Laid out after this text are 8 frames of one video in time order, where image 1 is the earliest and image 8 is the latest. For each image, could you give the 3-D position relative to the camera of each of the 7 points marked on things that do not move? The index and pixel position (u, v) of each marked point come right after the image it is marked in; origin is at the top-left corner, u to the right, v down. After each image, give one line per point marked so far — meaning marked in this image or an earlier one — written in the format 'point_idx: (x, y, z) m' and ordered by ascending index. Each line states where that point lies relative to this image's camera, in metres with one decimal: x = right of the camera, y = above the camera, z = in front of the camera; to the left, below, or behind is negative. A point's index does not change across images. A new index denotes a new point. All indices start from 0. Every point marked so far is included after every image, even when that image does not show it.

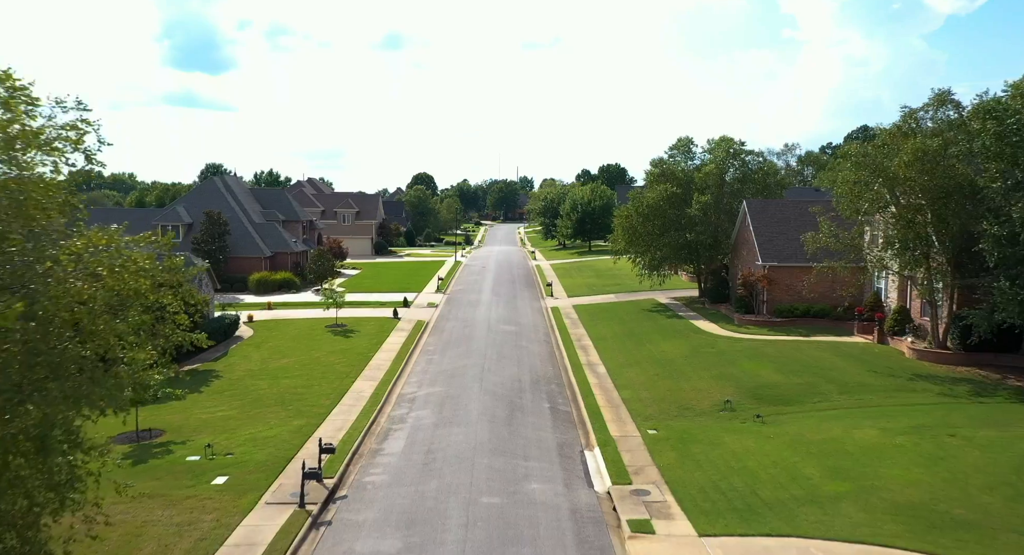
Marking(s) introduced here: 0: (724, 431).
0: (+6.5, -4.7, +19.8) m
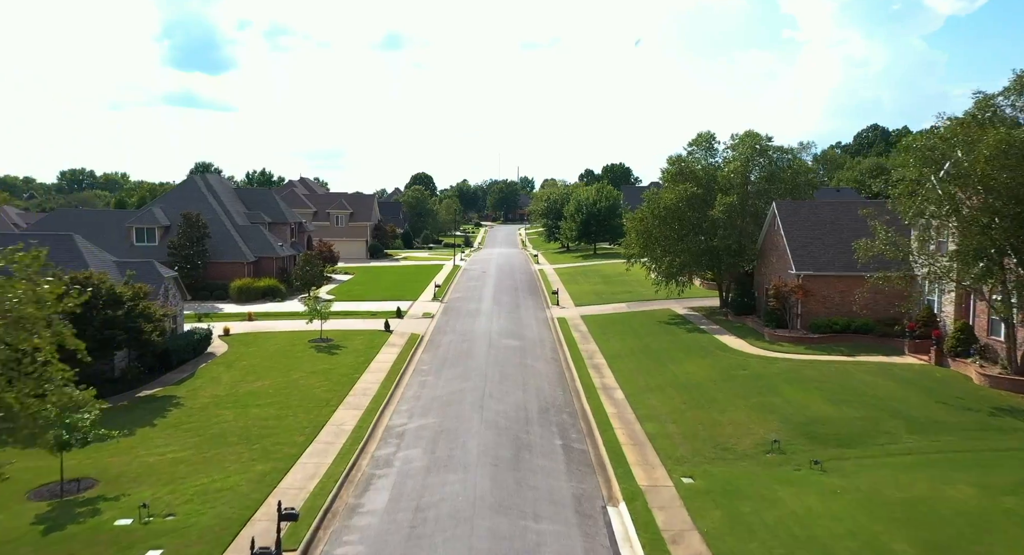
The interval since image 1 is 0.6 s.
0: (+6.7, -5.1, +16.3) m
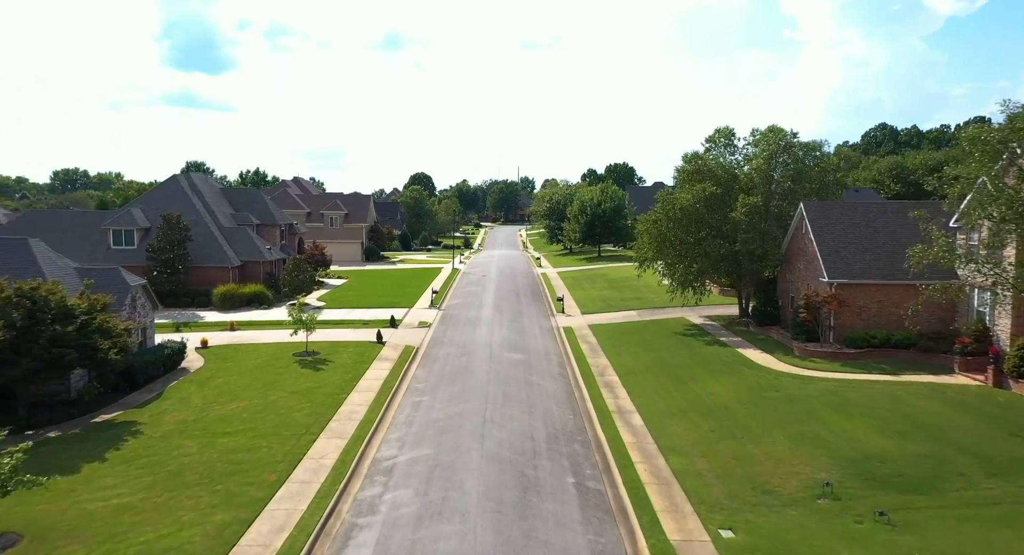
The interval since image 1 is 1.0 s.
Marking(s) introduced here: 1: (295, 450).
0: (+6.8, -5.5, +13.6) m
1: (-6.5, -5.1, +19.3) m
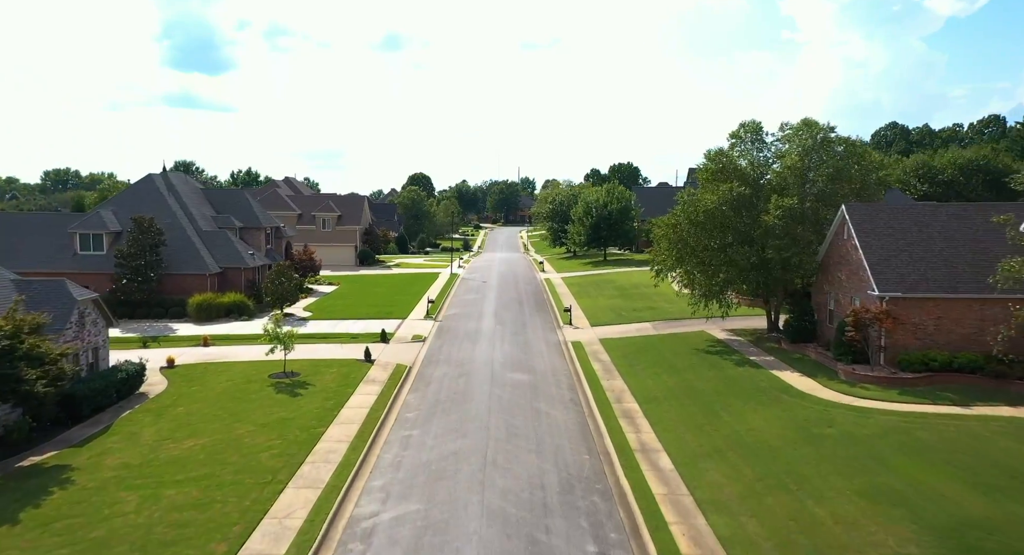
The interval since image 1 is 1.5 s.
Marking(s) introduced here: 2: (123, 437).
0: (+7.0, -5.9, +10.2) m
1: (-6.3, -5.6, +15.9) m
2: (-12.0, -4.9, +20.0) m
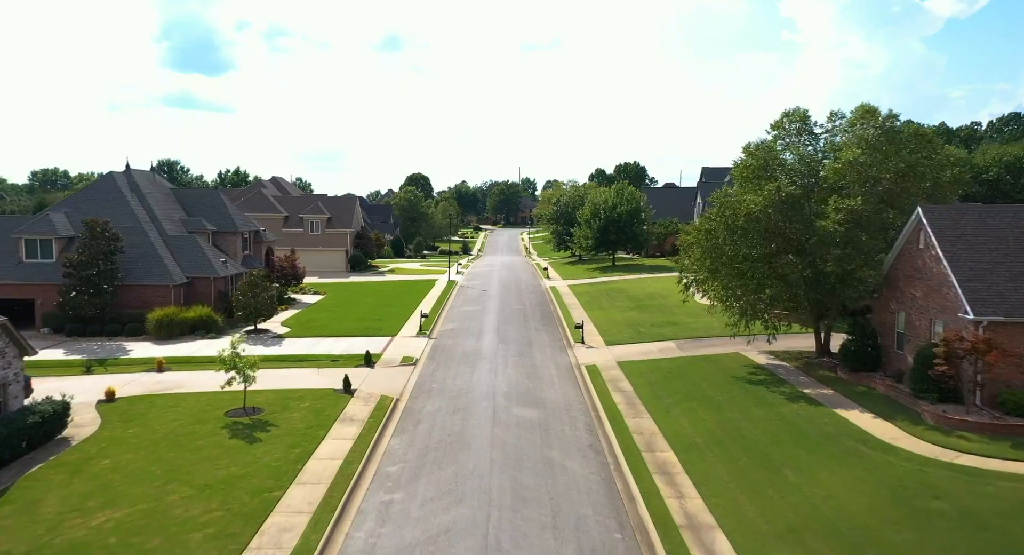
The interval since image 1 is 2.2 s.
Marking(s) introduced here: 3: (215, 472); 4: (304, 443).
0: (+7.2, -6.5, +5.7) m
1: (-6.1, -6.2, +11.4) m
2: (-11.8, -5.5, +15.5) m
3: (-8.0, -5.2, +17.5) m
4: (-6.4, -5.0, +19.8) m
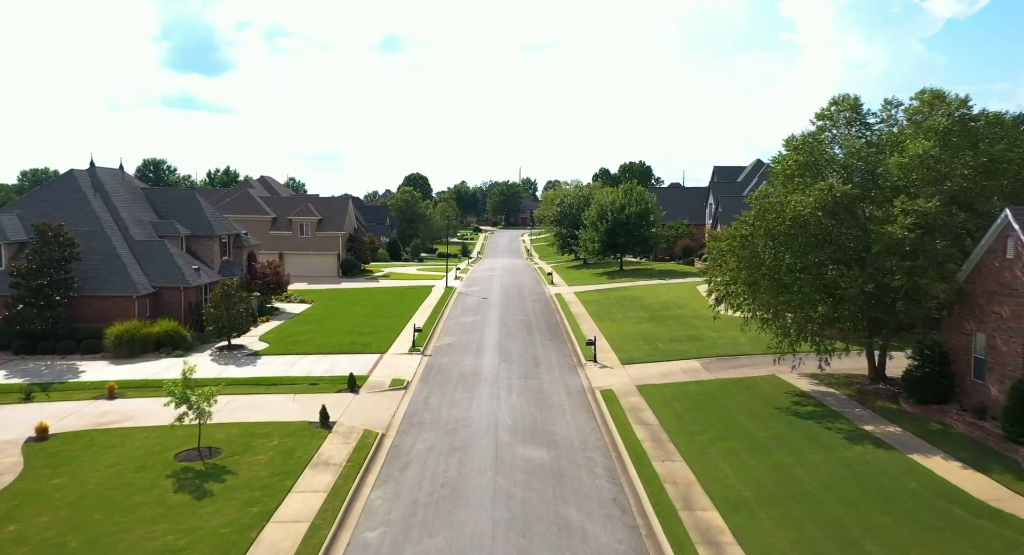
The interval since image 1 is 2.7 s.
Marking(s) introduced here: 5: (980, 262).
0: (+7.4, -6.9, +2.1) m
1: (-5.9, -6.6, +7.9) m
2: (-11.6, -5.9, +11.9) m
3: (-7.8, -5.7, +14.0) m
4: (-6.2, -5.5, +16.2) m
5: (+13.5, +0.4, +18.8) m
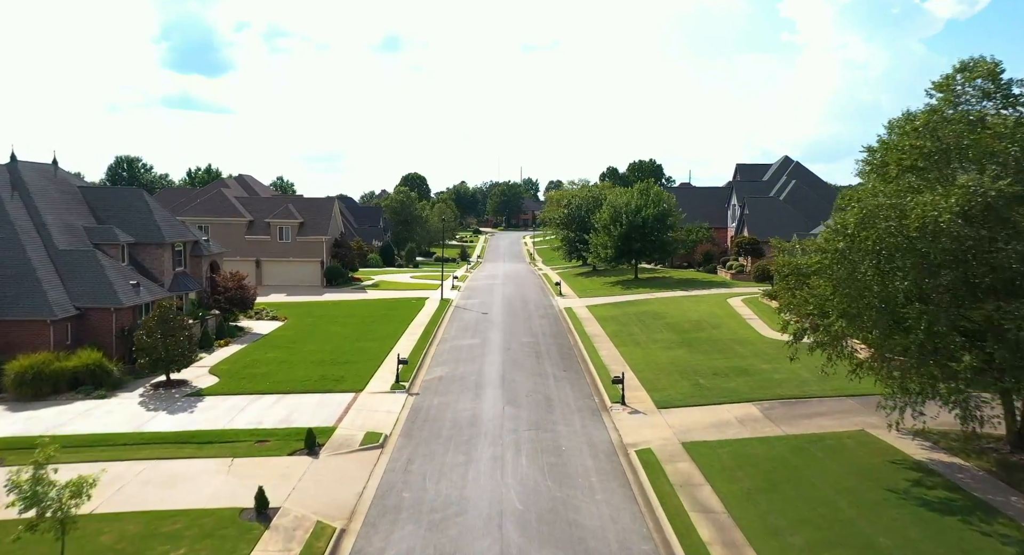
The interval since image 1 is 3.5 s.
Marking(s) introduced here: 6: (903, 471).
0: (+7.6, -7.6, -3.8) m
1: (-5.7, -7.3, +1.9) m
2: (-11.4, -6.6, +6.0) m
3: (-7.6, -6.4, +8.0) m
4: (-5.9, -6.2, +10.3) m
5: (+13.7, -0.3, +12.9) m
6: (+9.7, -4.8, +16.1) m
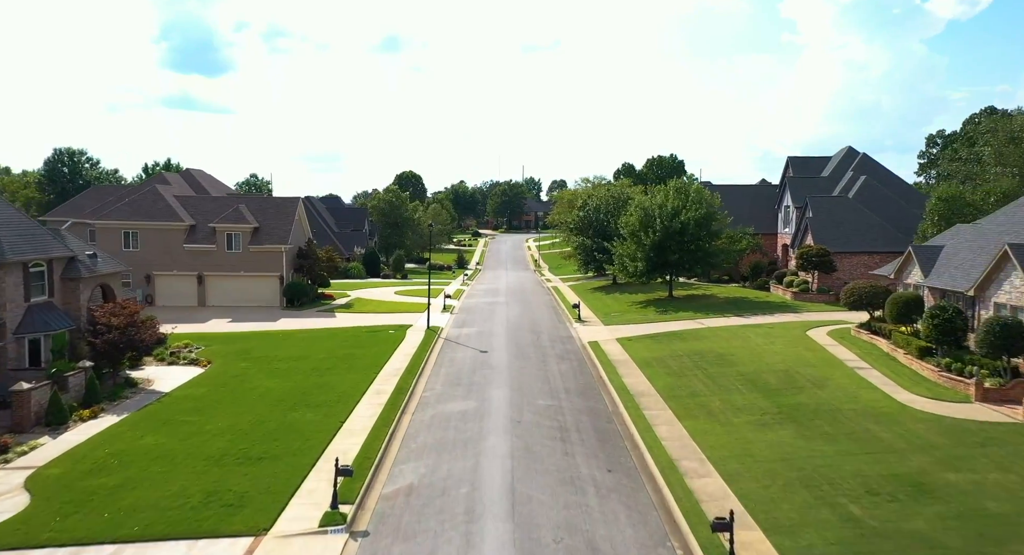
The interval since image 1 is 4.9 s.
0: (+8.0, -8.8, -14.3) m
1: (-5.3, -8.5, -8.6) m
2: (-11.0, -7.8, -4.5) m
3: (-7.2, -7.6, -2.5) m
4: (-5.6, -7.4, -0.2) m
5: (+14.1, -1.5, +2.4) m
6: (+10.1, -6.0, +5.5) m
